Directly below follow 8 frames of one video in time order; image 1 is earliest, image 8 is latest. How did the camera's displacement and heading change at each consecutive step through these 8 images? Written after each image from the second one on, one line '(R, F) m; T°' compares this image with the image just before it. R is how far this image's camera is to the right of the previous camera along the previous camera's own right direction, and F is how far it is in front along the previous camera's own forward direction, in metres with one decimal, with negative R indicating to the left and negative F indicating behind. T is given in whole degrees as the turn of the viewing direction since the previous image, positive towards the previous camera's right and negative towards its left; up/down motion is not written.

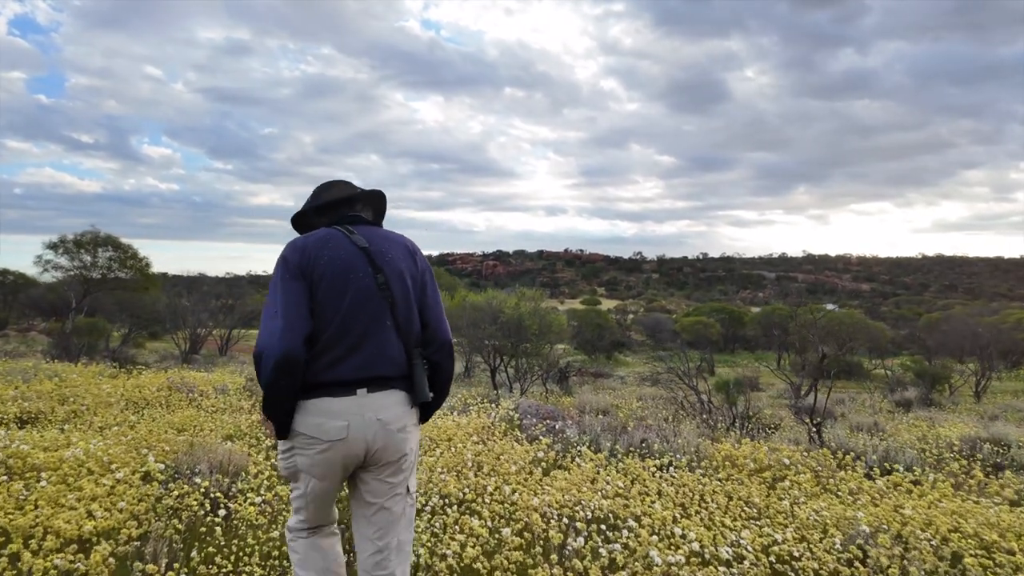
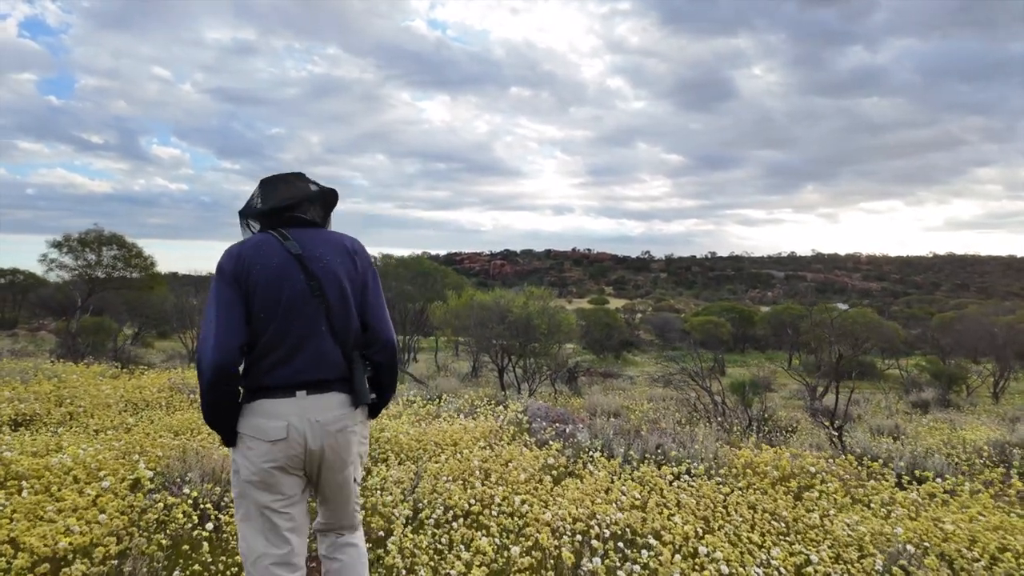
(0.0, +0.4) m; -1°
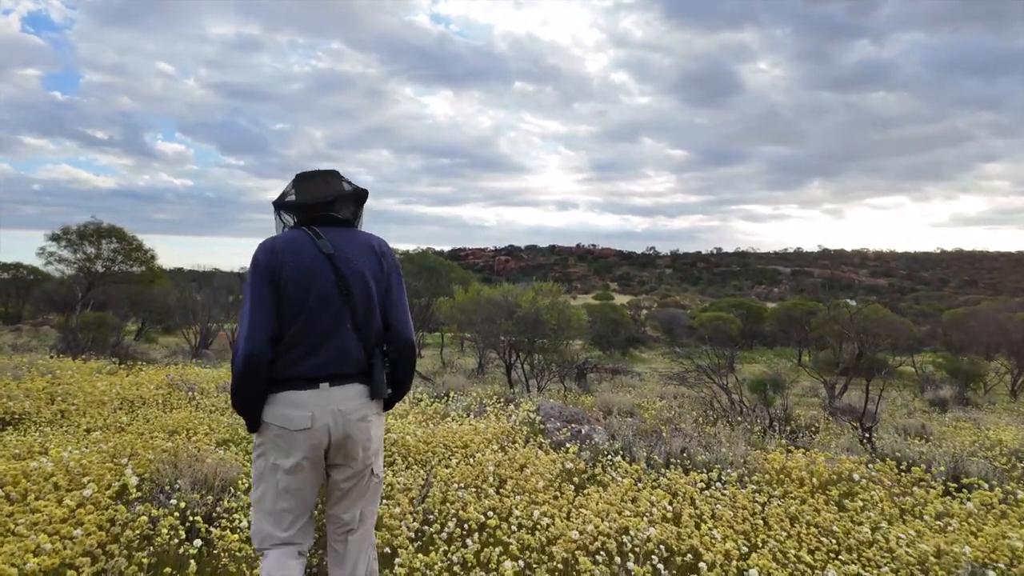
(-0.1, +0.5) m; 0°
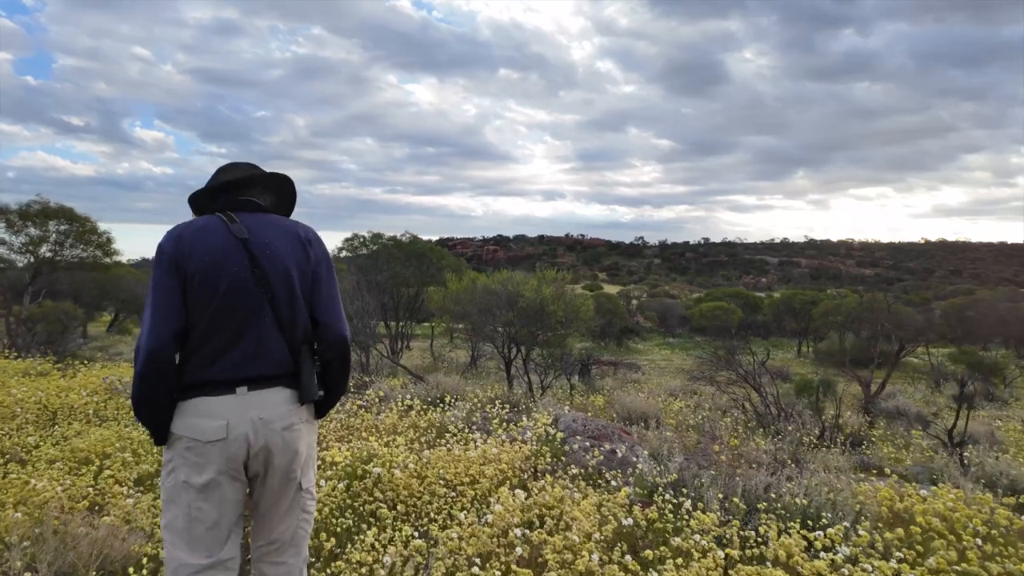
(-0.3, +1.9) m; +1°
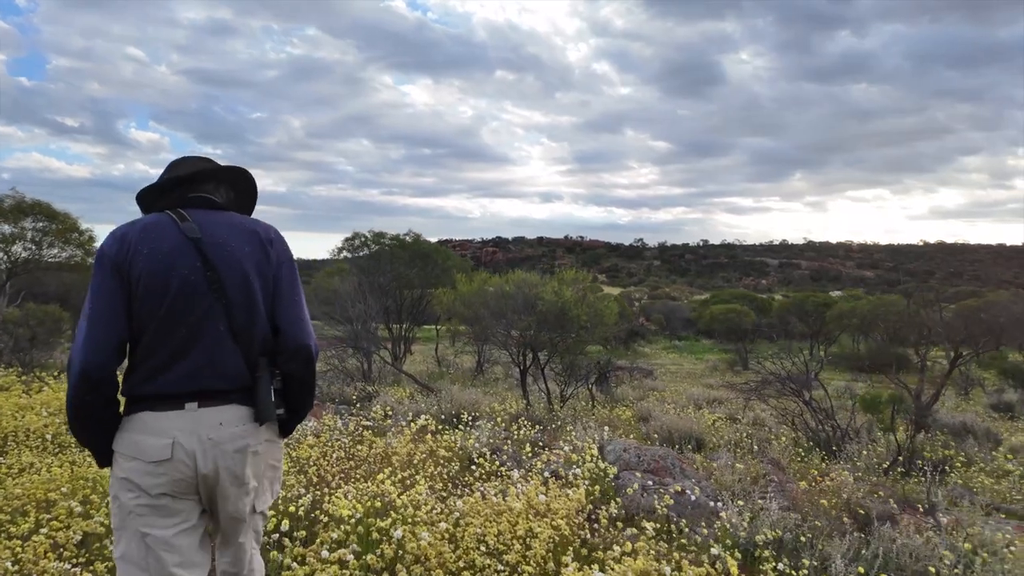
(-0.5, +1.3) m; 0°
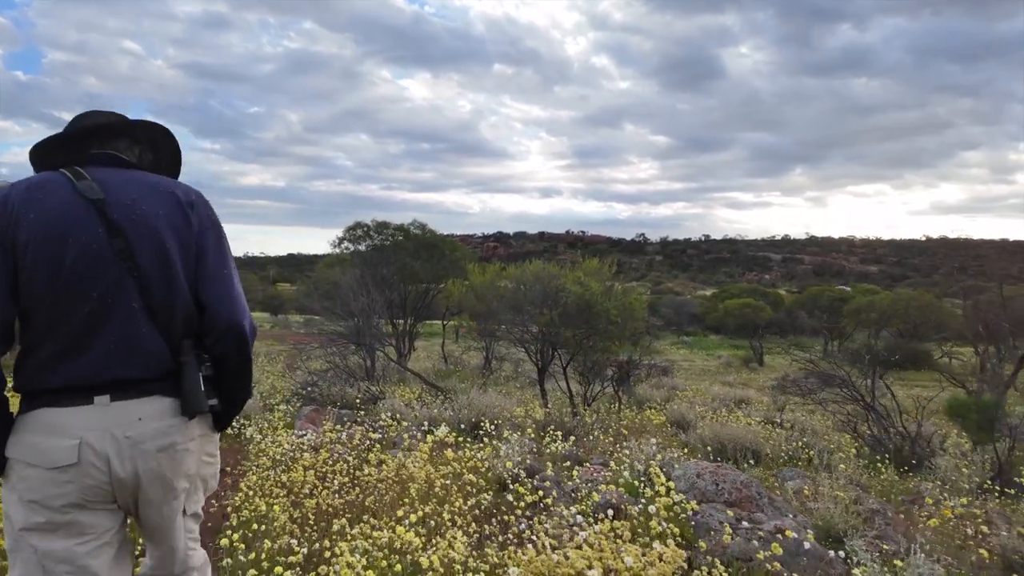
(-0.4, +1.3) m; 0°
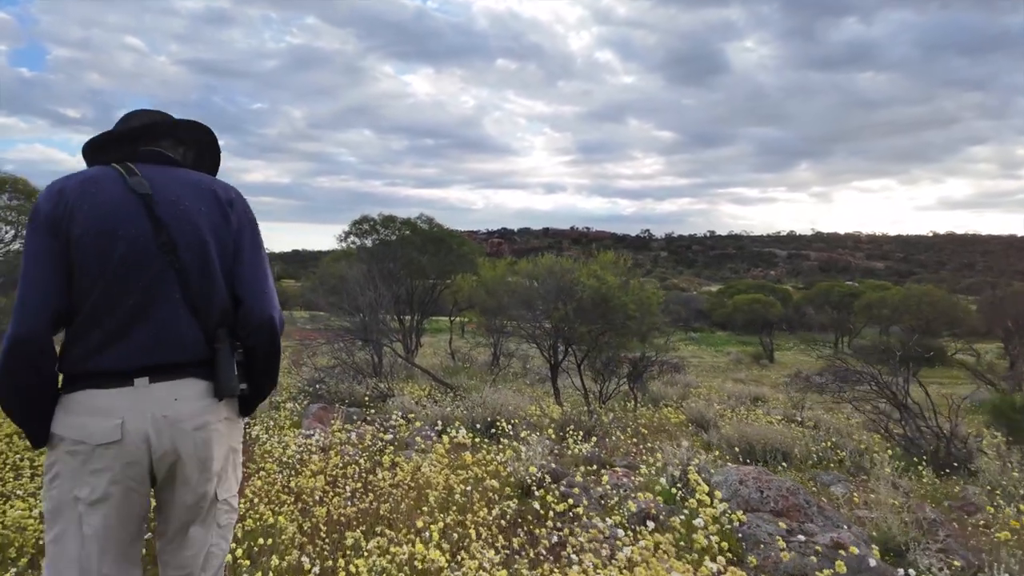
(-0.2, +0.4) m; 0°
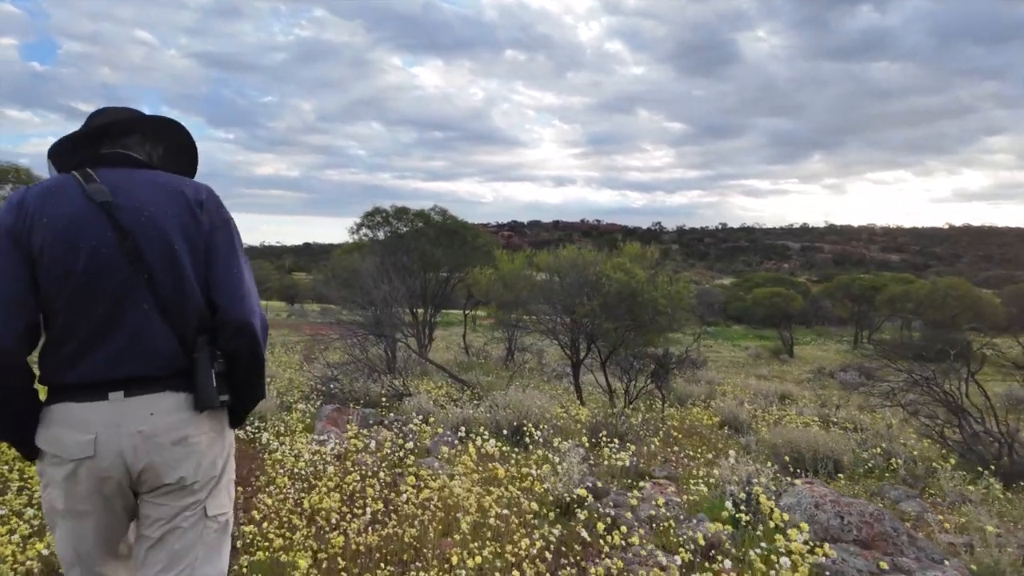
(-0.2, +0.6) m; -1°
